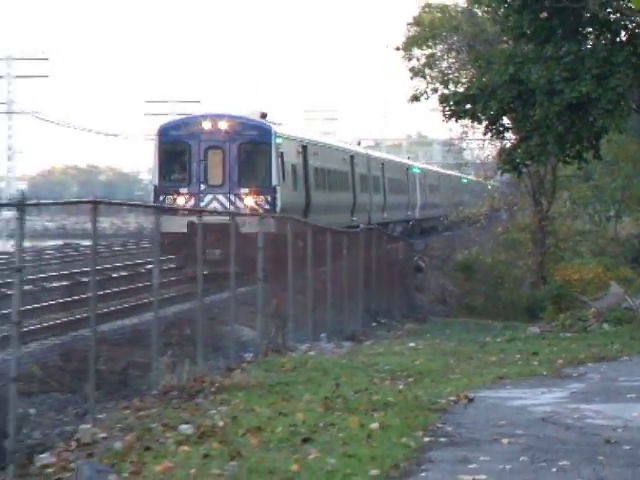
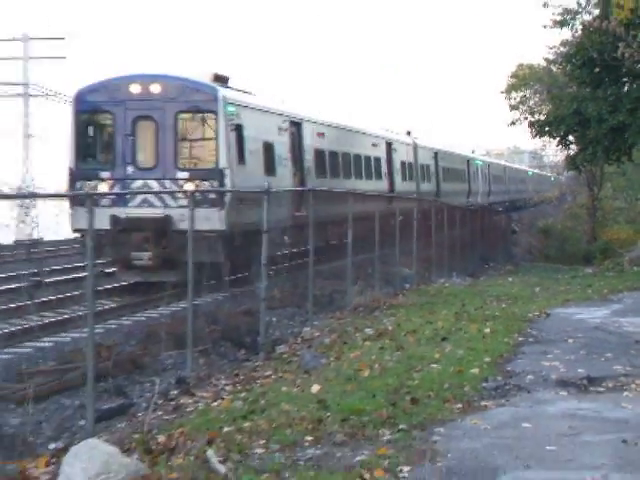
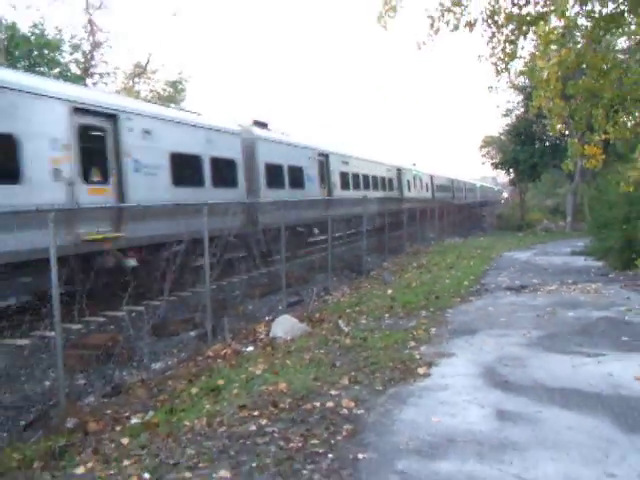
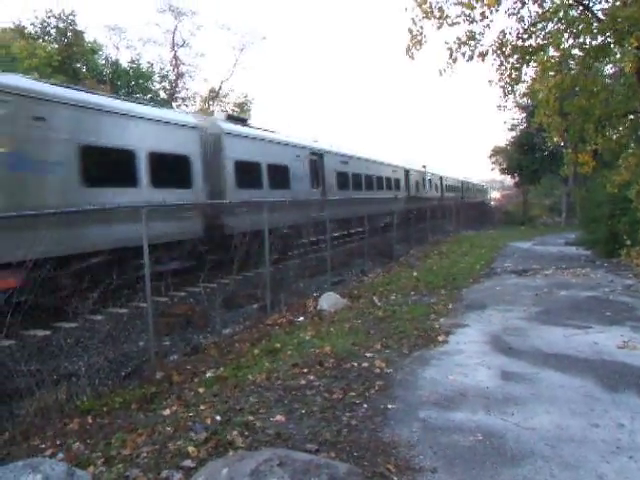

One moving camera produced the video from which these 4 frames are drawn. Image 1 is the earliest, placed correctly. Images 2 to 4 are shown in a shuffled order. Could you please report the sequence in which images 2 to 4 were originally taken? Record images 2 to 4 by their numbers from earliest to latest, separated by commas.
2, 3, 4
